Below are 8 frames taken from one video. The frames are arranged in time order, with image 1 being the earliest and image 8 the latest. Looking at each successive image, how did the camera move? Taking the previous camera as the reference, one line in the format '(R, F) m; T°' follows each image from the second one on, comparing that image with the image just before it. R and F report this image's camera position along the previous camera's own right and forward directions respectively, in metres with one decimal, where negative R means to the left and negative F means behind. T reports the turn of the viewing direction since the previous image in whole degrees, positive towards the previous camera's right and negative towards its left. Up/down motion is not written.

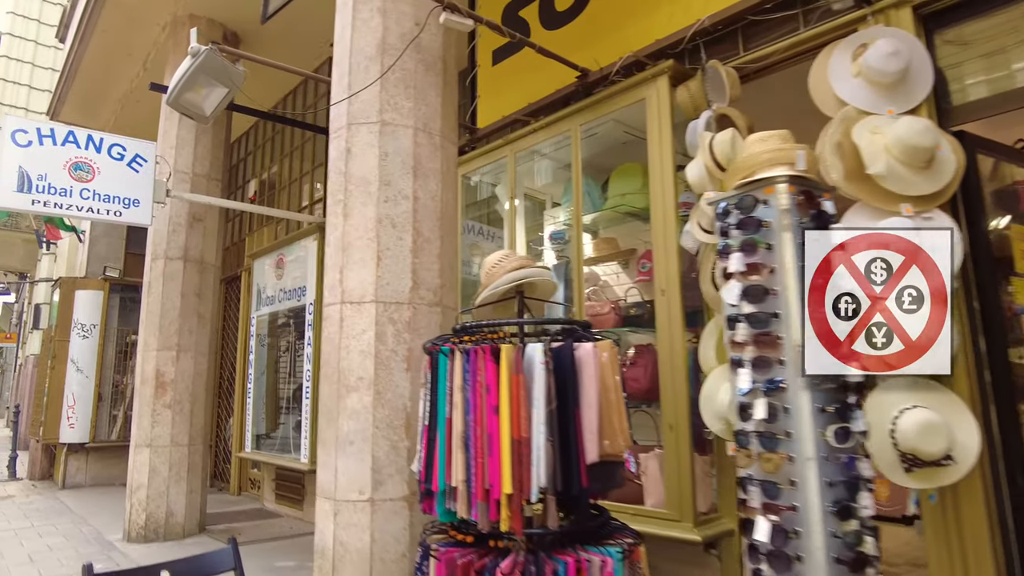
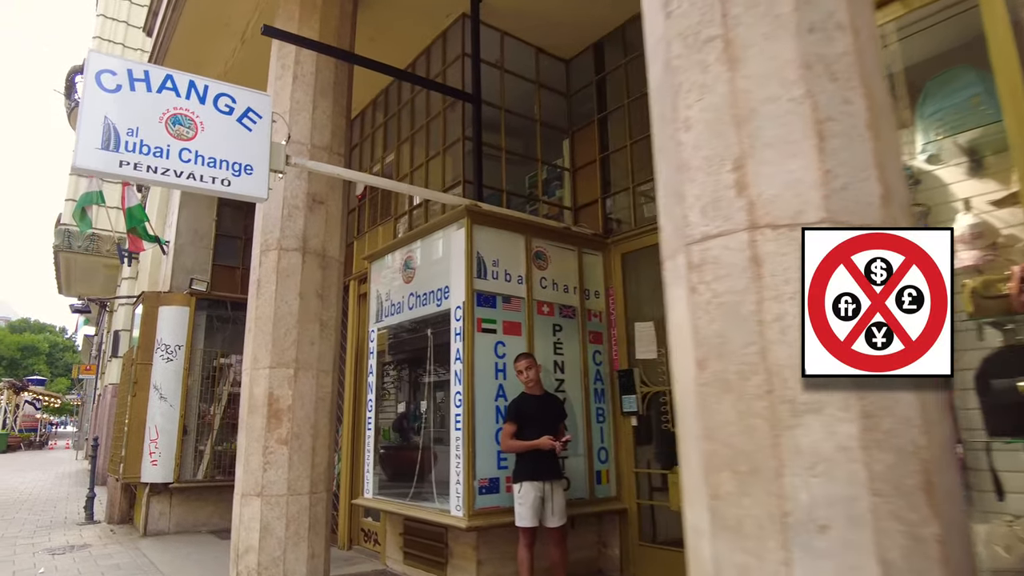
(-1.2, +1.6) m; -5°
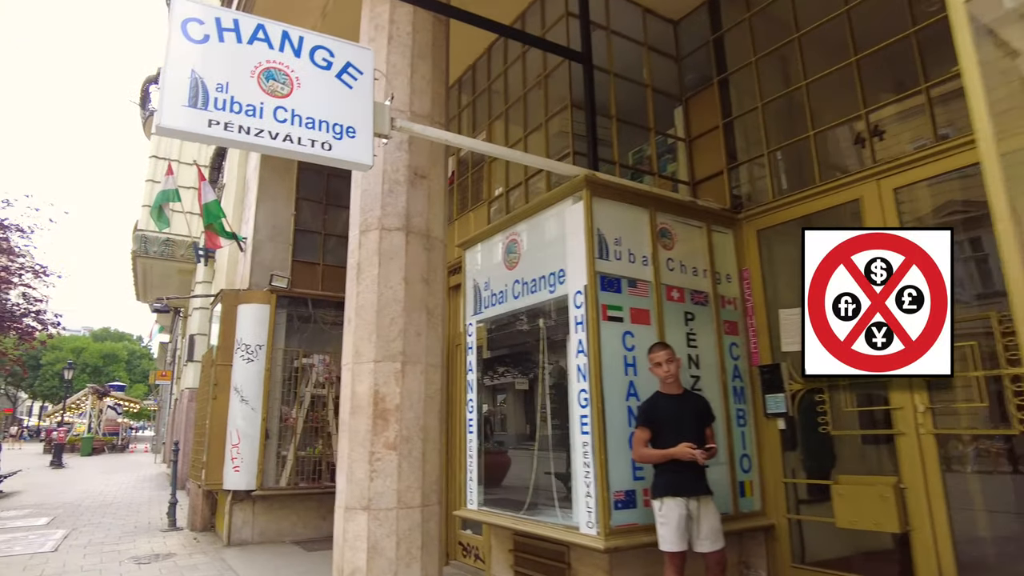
(-0.5, +0.7) m; -5°
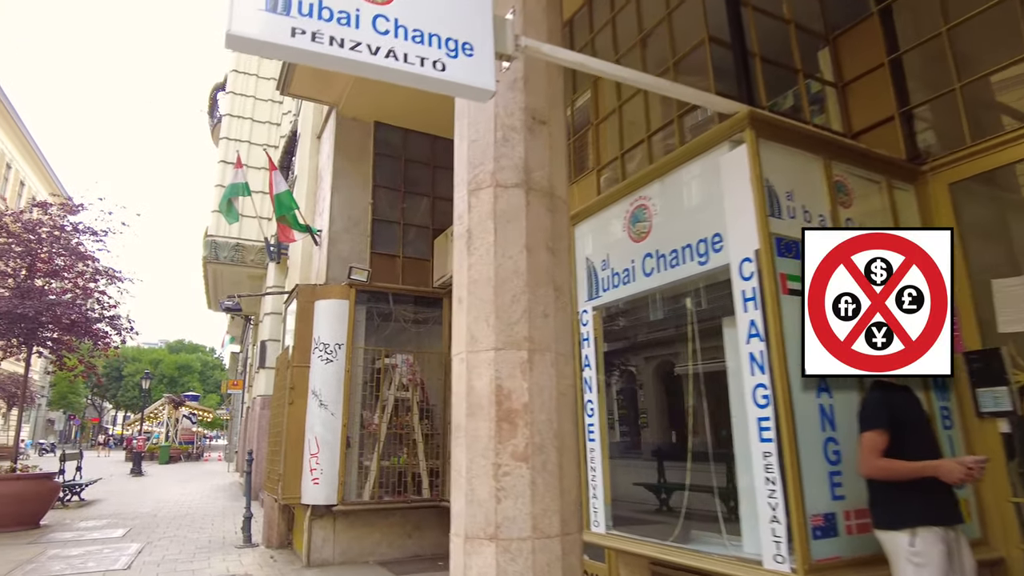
(-0.5, +0.9) m; -5°
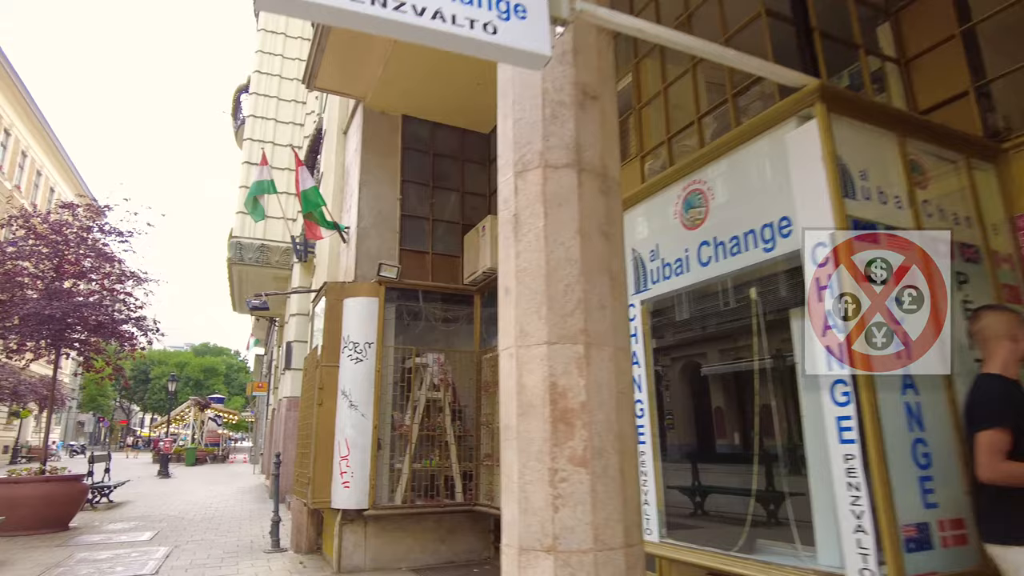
(-0.2, +0.3) m; -2°
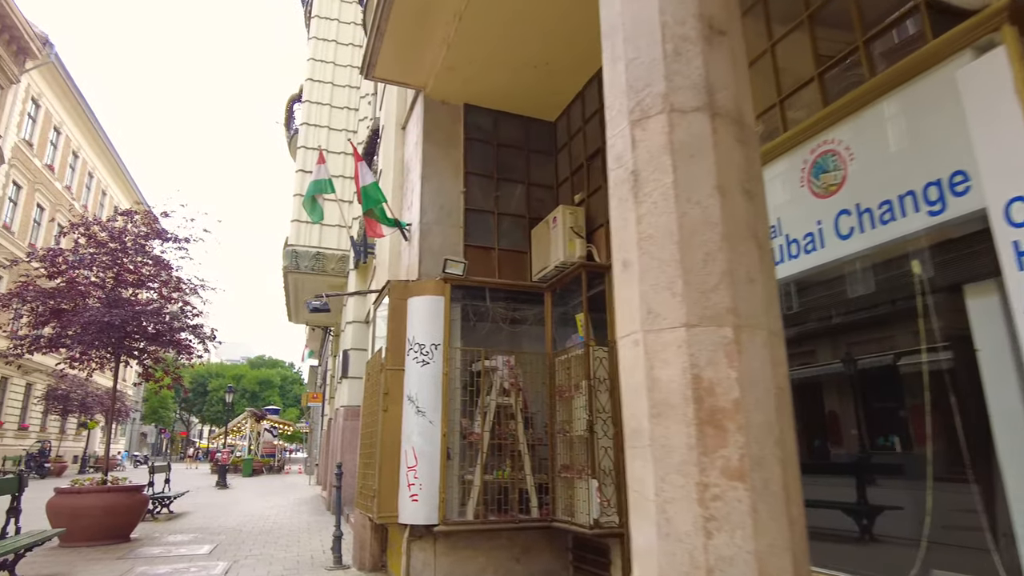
(-0.3, +0.6) m; -4°
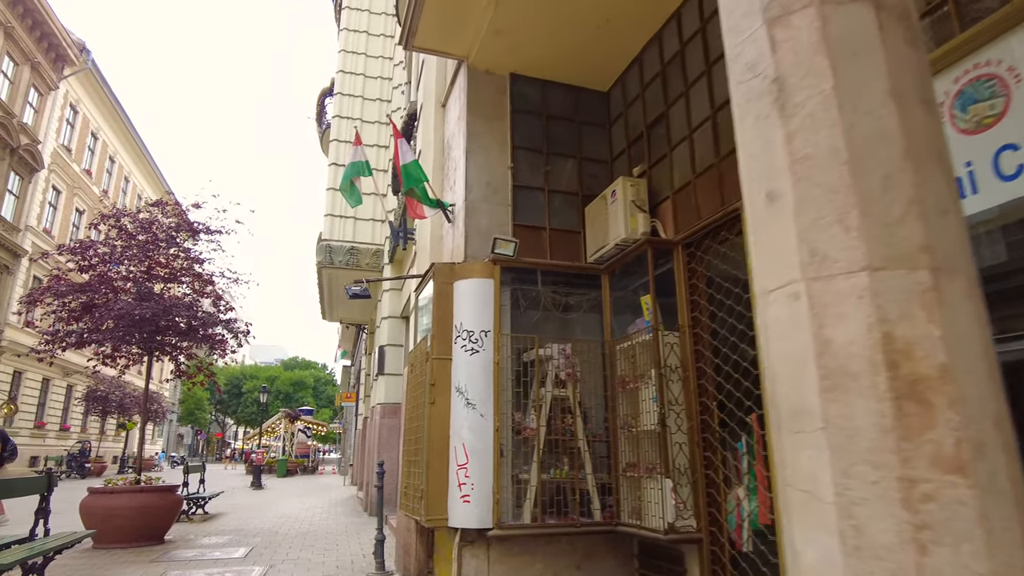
(-0.3, +0.6) m; -2°
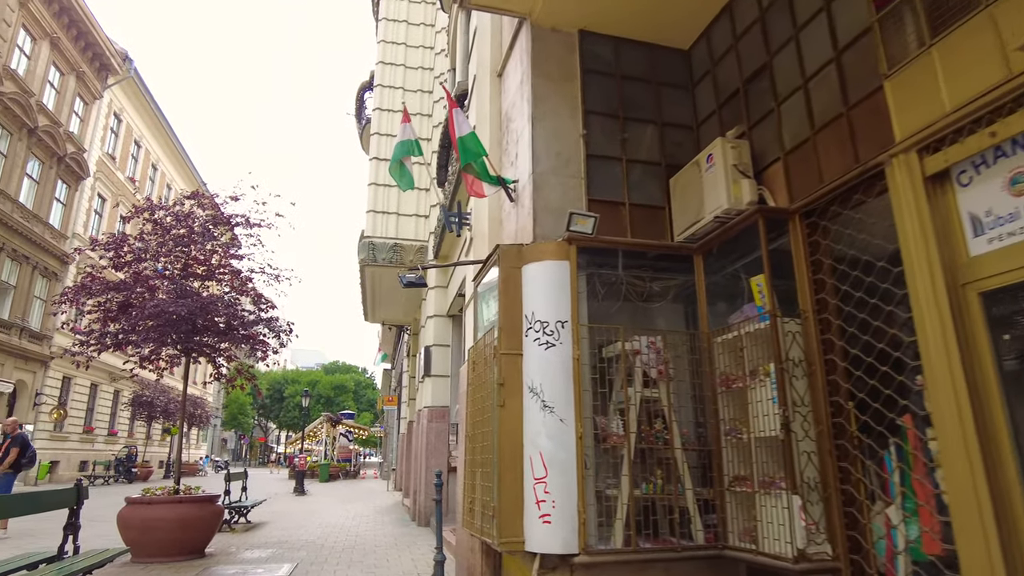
(-0.4, +0.9) m; -3°
